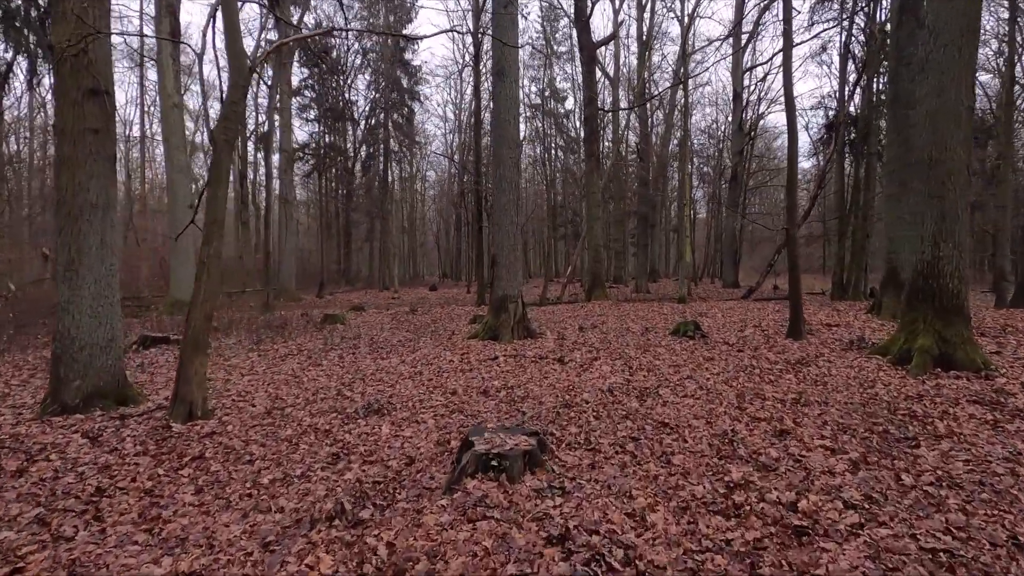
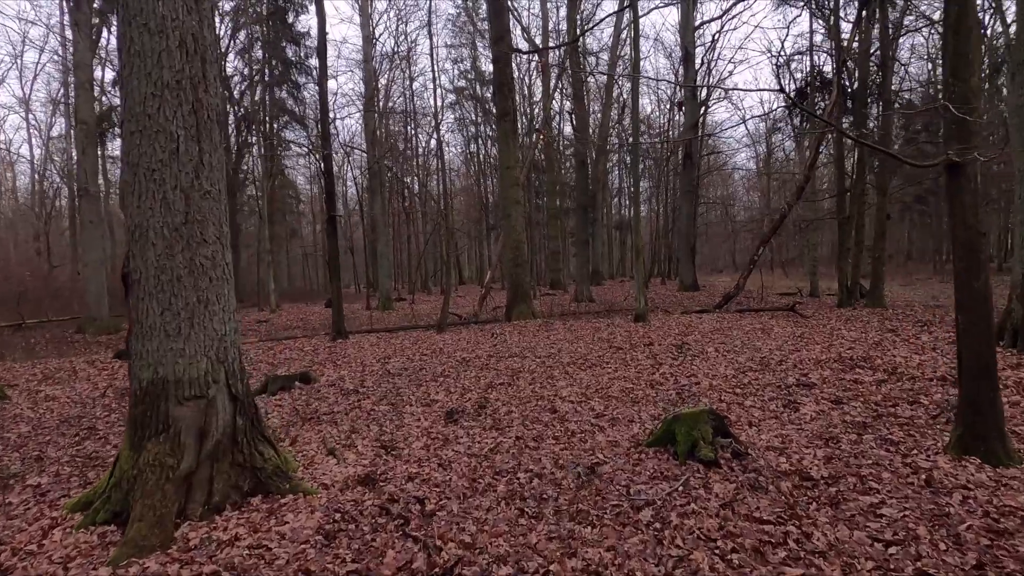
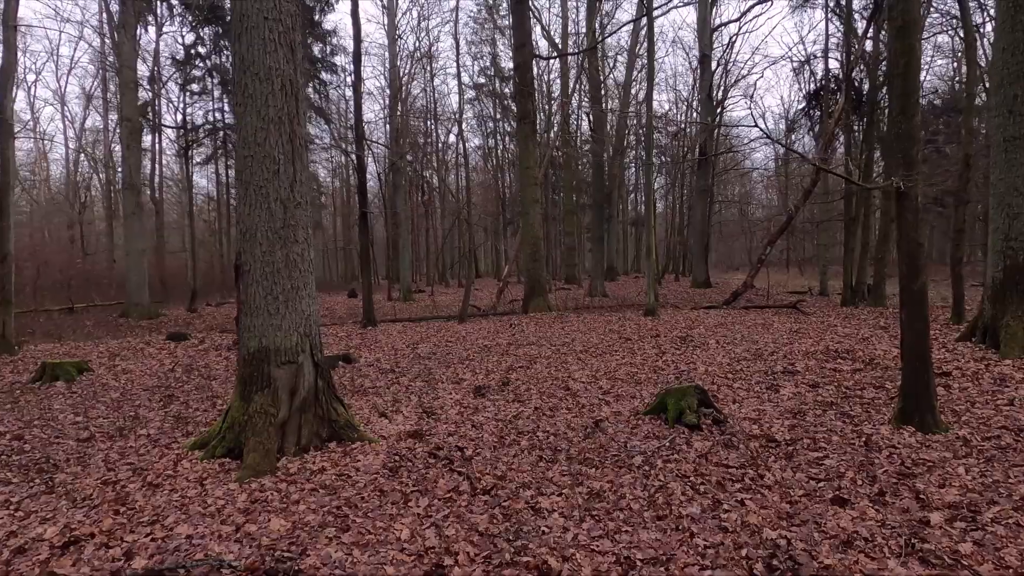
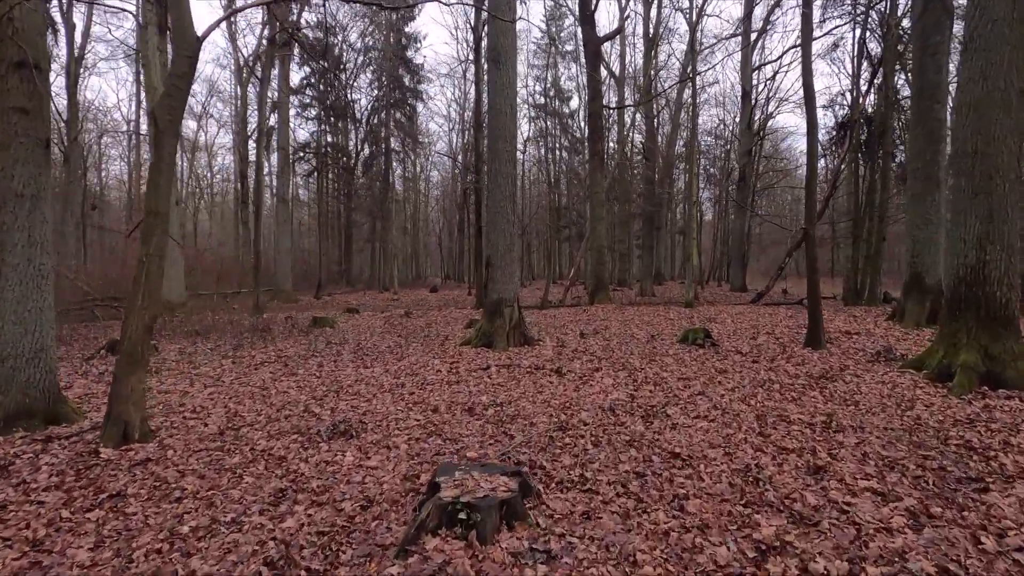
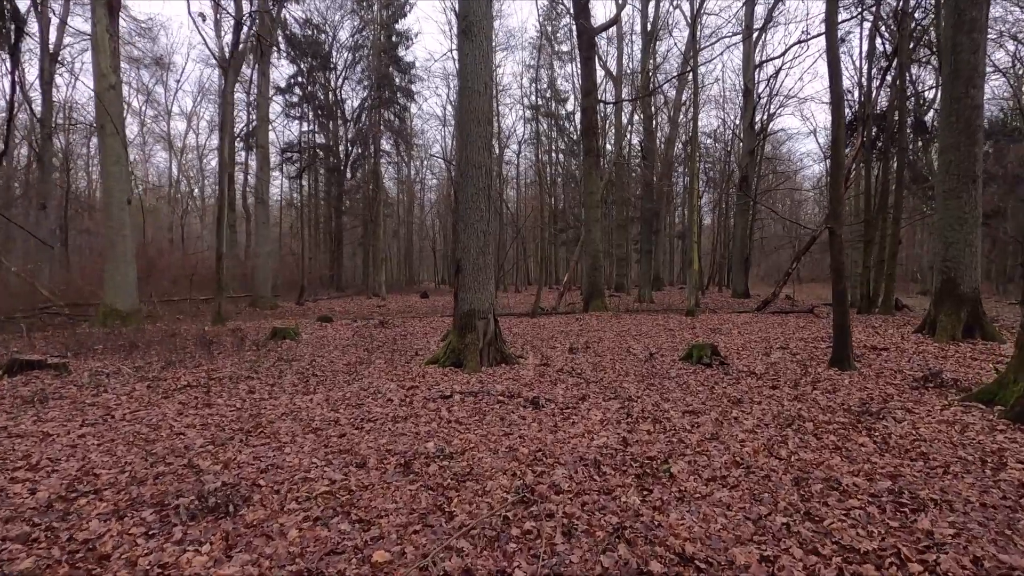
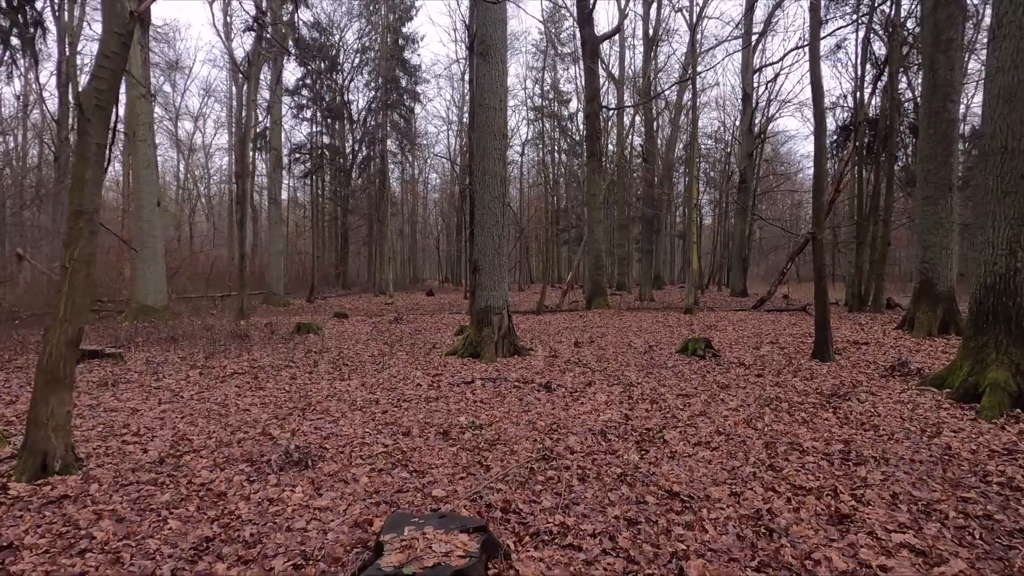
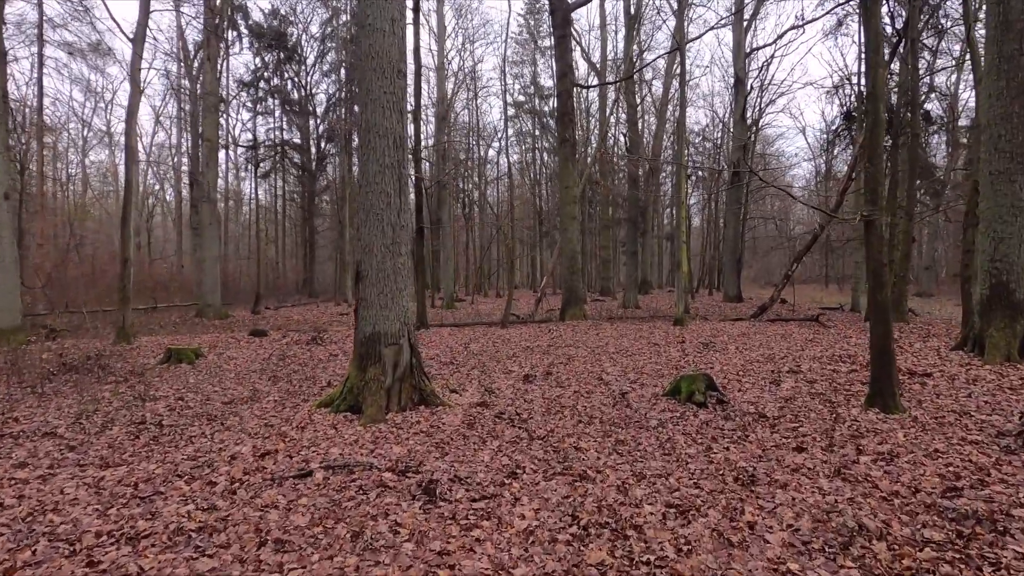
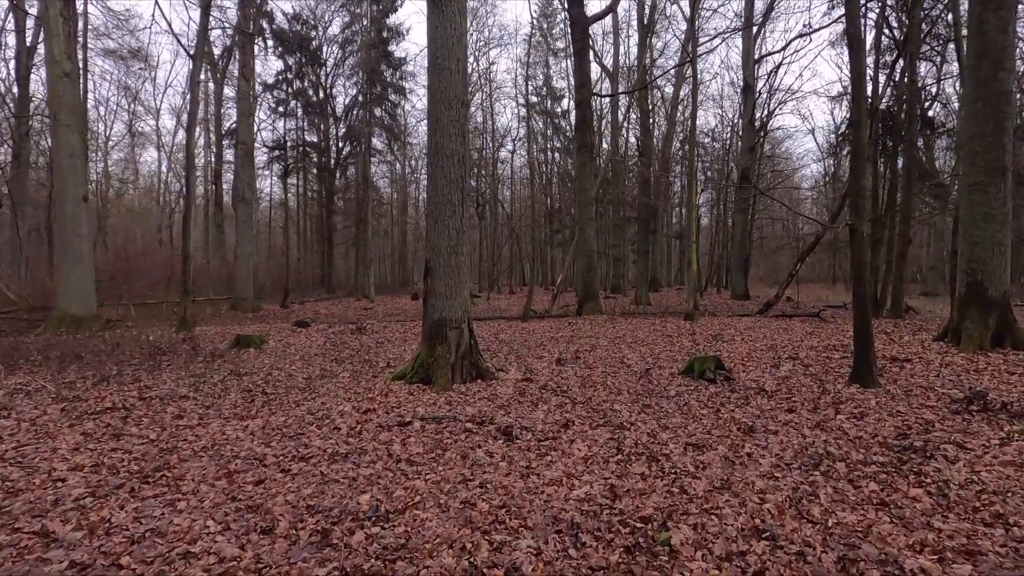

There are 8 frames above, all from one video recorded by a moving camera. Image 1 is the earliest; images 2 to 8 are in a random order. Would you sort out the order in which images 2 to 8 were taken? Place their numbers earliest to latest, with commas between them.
4, 6, 5, 8, 7, 3, 2
